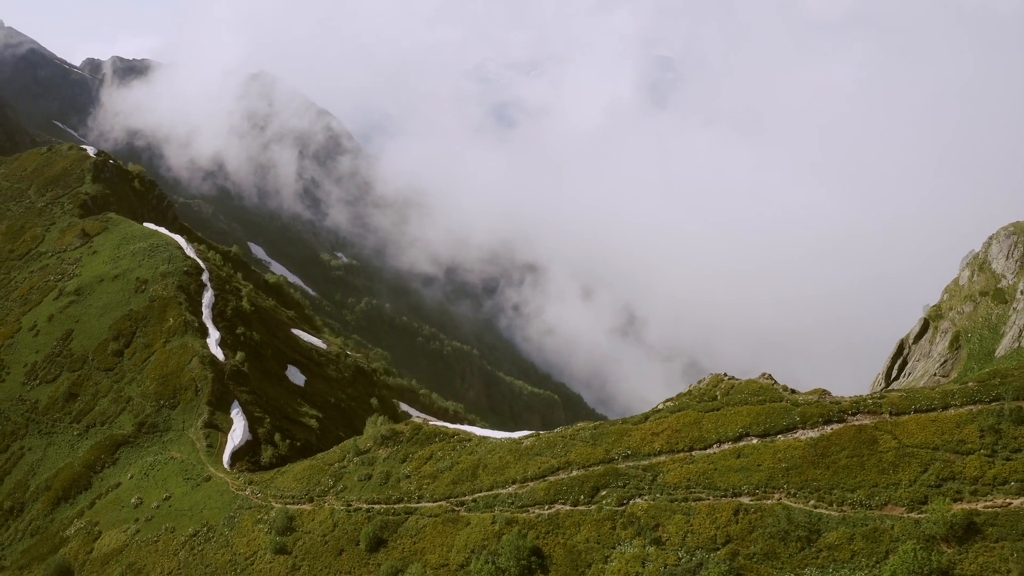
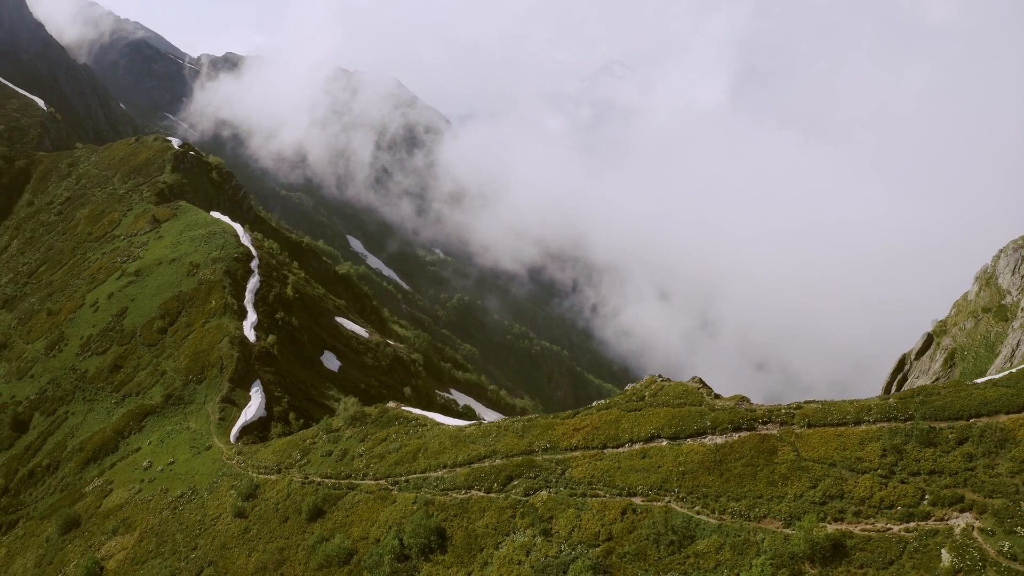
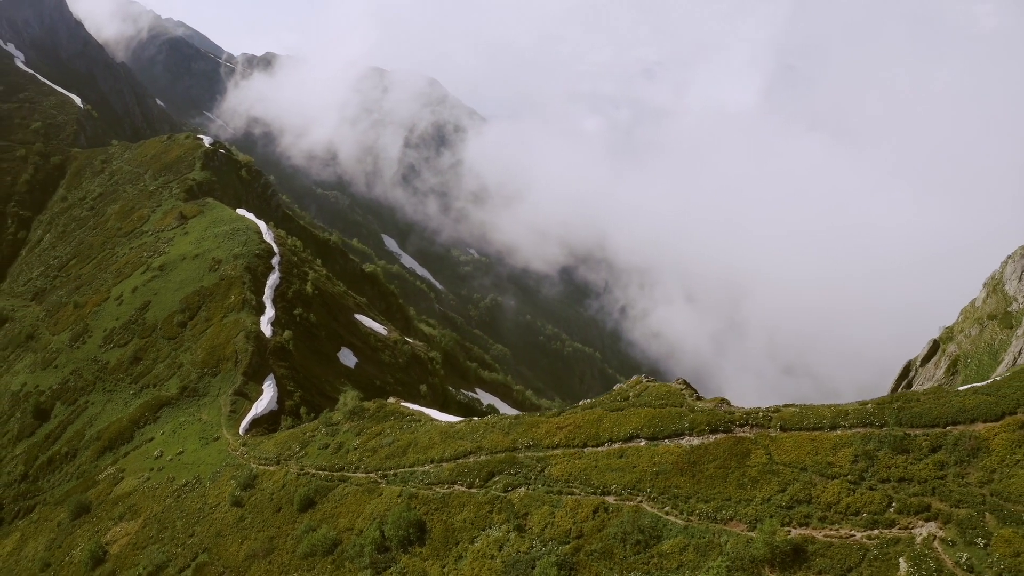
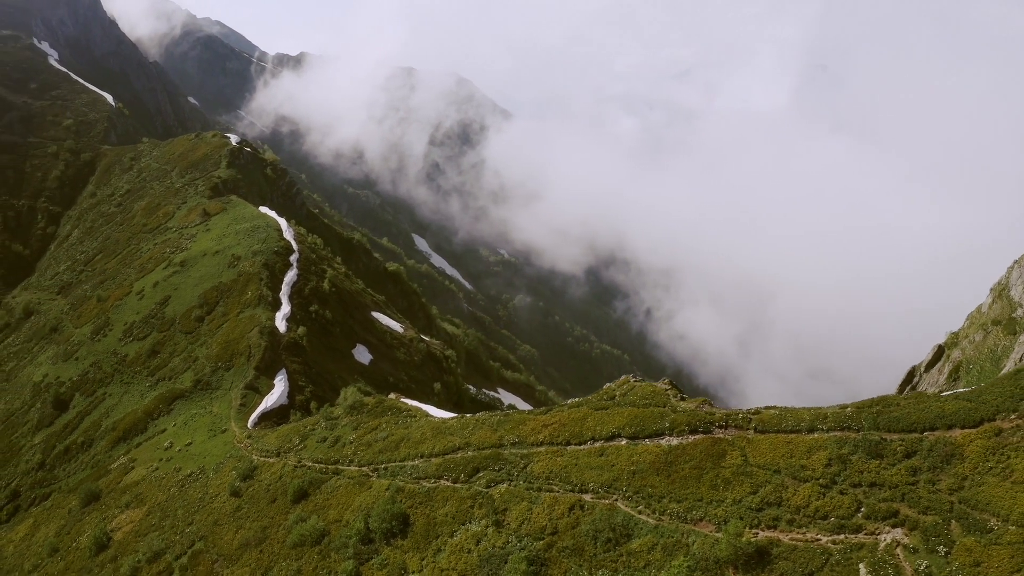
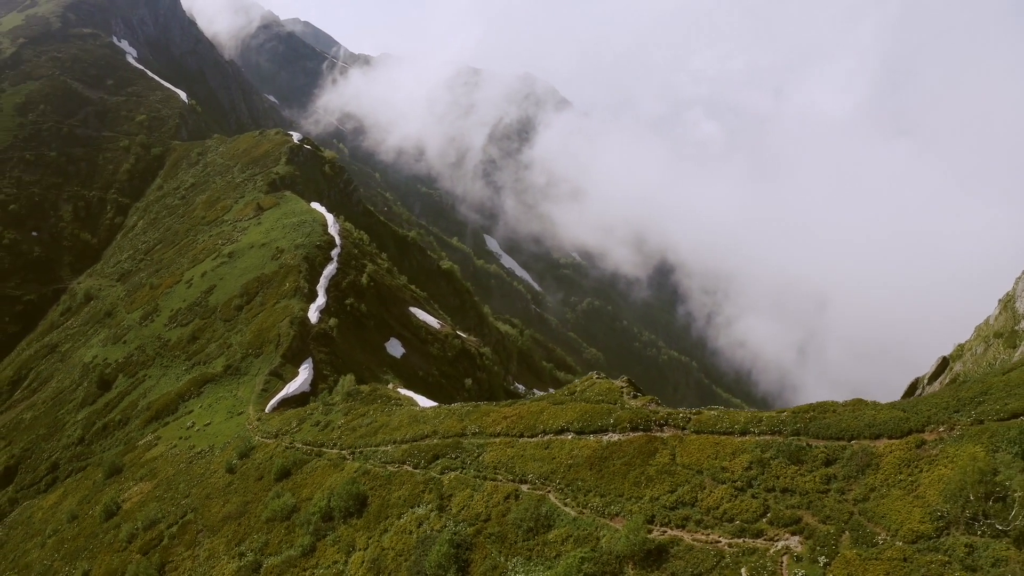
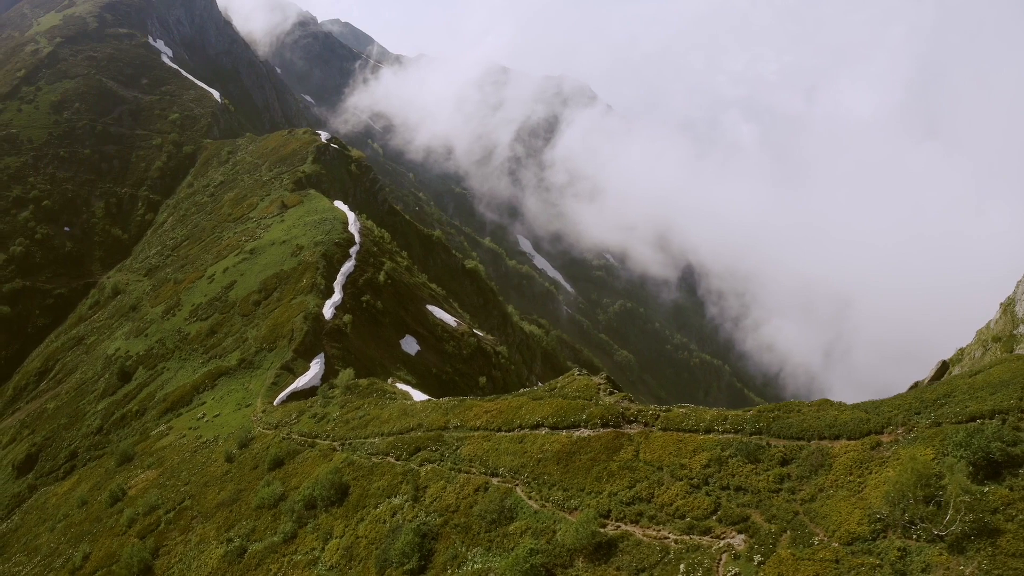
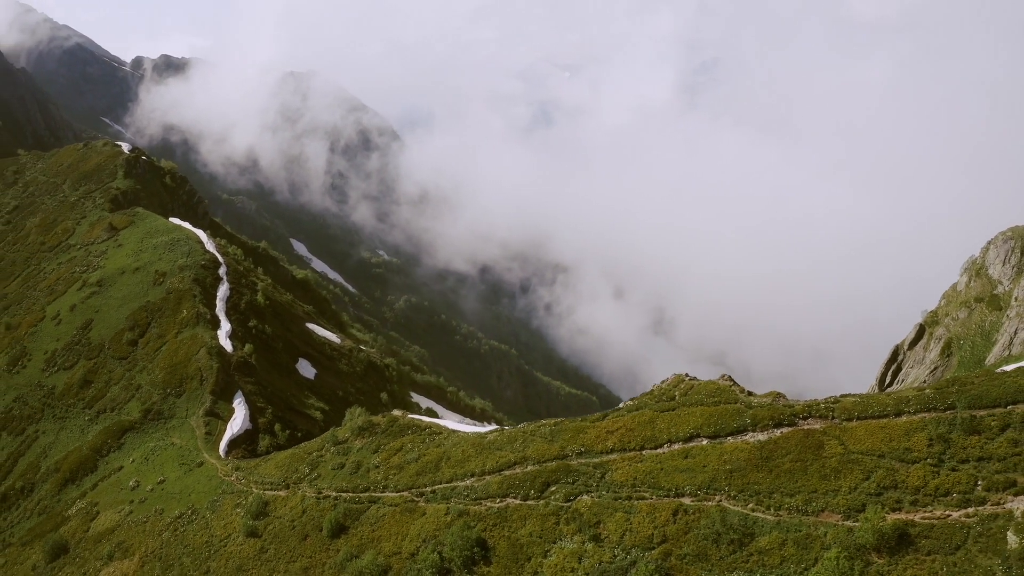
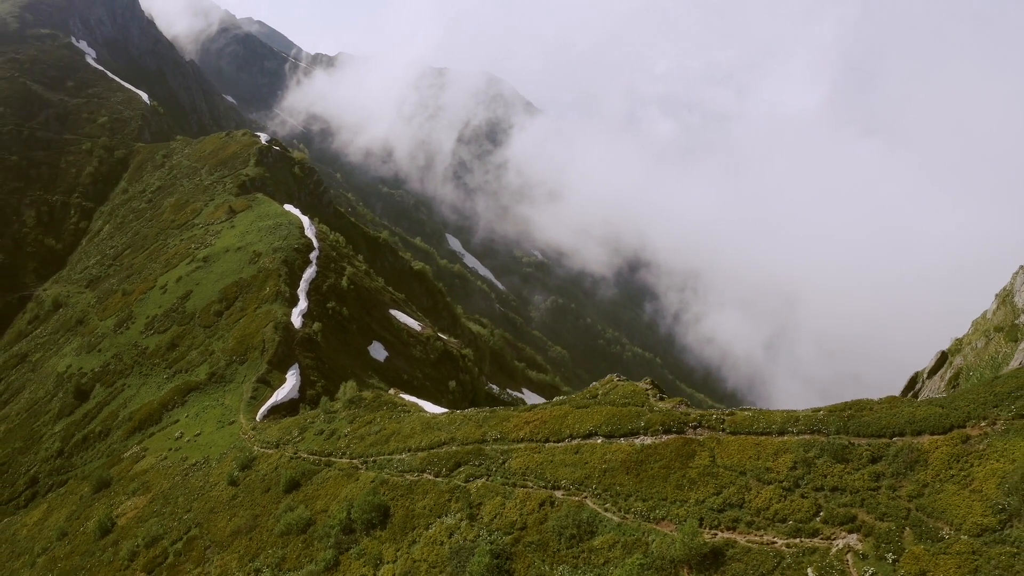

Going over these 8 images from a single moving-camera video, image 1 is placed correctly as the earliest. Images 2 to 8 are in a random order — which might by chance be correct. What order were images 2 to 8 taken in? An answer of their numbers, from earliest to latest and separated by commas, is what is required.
7, 2, 3, 4, 8, 5, 6
